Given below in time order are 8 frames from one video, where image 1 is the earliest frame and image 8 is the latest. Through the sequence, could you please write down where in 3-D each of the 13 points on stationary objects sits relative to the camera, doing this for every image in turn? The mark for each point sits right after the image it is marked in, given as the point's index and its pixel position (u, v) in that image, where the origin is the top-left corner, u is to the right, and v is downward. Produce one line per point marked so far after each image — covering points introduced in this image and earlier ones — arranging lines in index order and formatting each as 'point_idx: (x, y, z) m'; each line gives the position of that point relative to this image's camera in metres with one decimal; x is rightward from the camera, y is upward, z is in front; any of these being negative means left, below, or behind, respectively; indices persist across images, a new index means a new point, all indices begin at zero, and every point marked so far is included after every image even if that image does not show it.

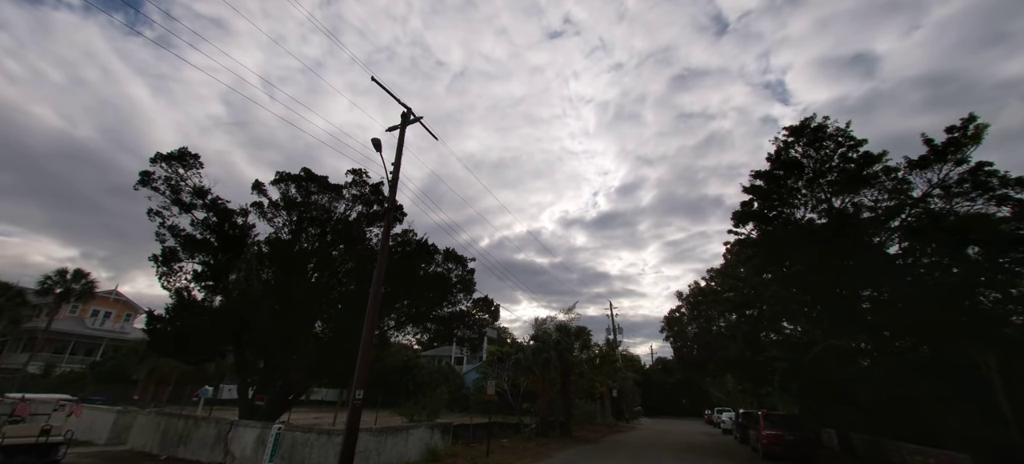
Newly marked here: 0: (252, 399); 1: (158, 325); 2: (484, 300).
0: (-10.0, -6.4, +14.4) m
1: (-12.4, -3.3, +13.2) m
2: (-1.2, -3.6, +19.6) m
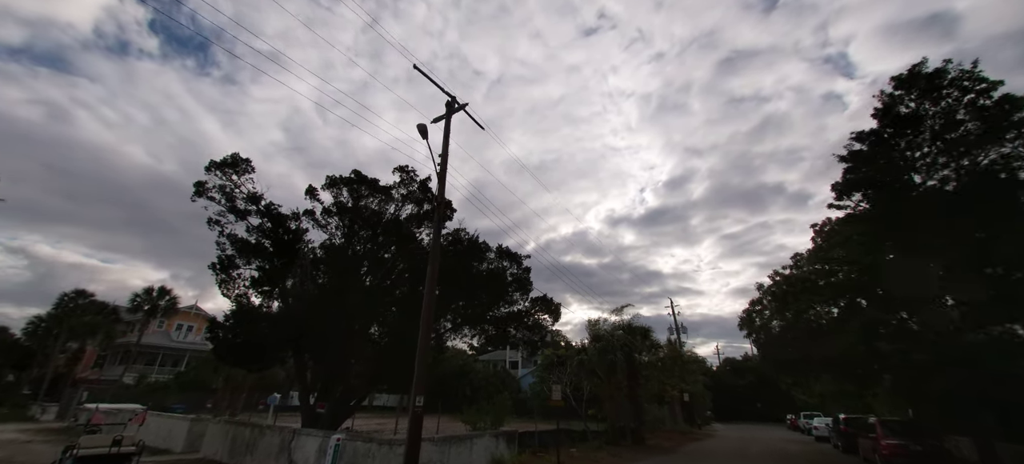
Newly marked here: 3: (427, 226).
0: (-7.5, -6.6, +14.1) m
1: (-10.2, -3.6, +13.2) m
2: (+1.7, -3.3, +18.2) m
3: (-3.7, +0.3, +16.4) m
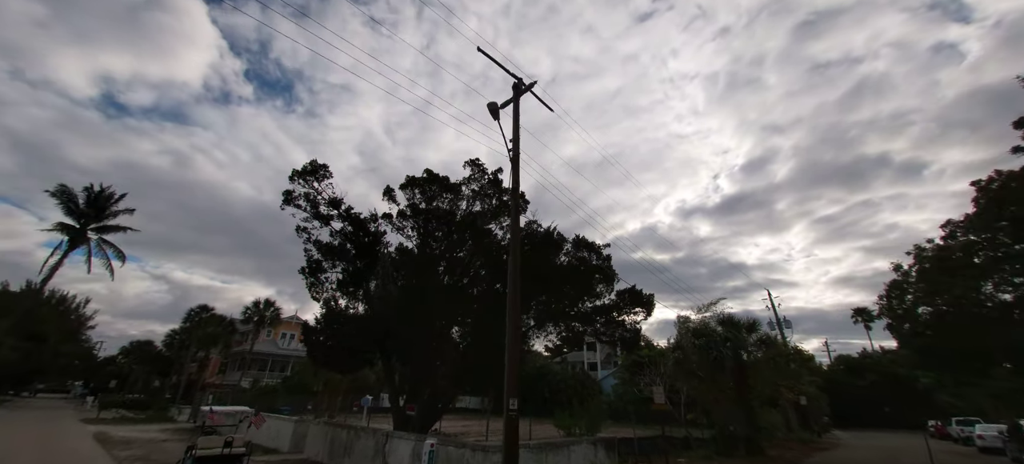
0: (-4.0, -6.6, +13.9) m
1: (-7.1, -3.8, +13.6) m
2: (+5.4, -2.6, +16.5) m
3: (-0.4, +0.5, +15.6) m
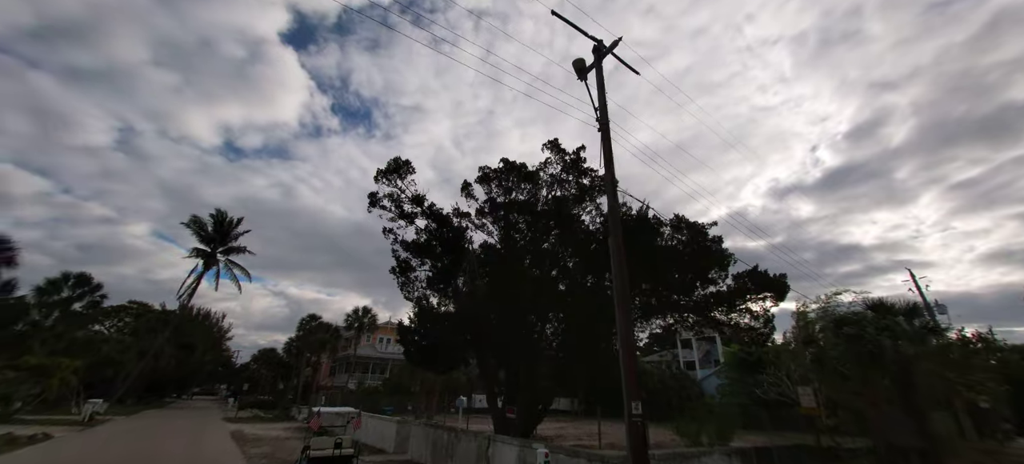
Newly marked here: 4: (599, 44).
0: (-0.3, -6.3, +13.2) m
1: (-3.6, -3.8, +13.5) m
2: (+9.1, -1.6, +13.9) m
3: (+2.9, +1.1, +14.3) m
4: (+2.6, +5.7, +11.3) m
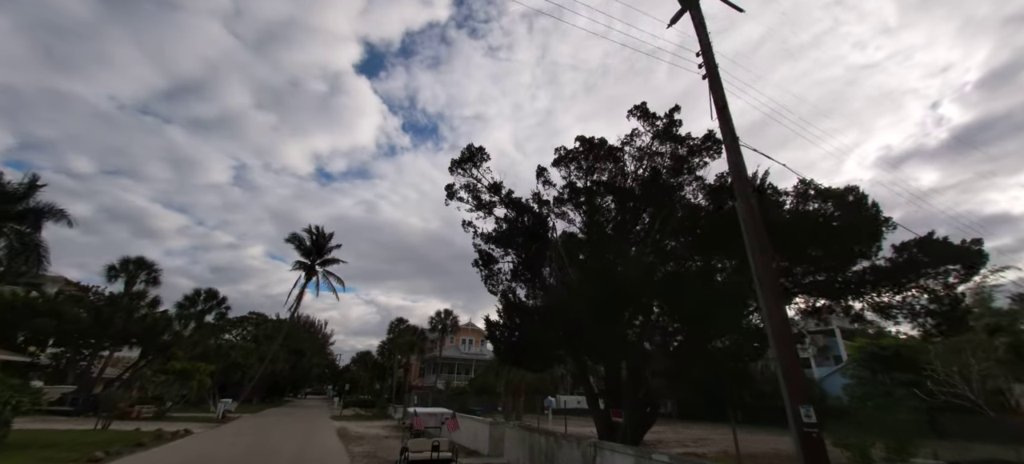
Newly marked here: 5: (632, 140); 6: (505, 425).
0: (+2.9, -5.8, +11.8) m
1: (-0.4, -3.5, +12.7) m
2: (+11.9, -0.3, +10.9) m
3: (+5.8, +1.9, +12.3) m
4: (+4.6, +6.5, +9.5) m
5: (+4.3, +3.2, +13.2) m
6: (-0.3, -7.3, +14.1) m
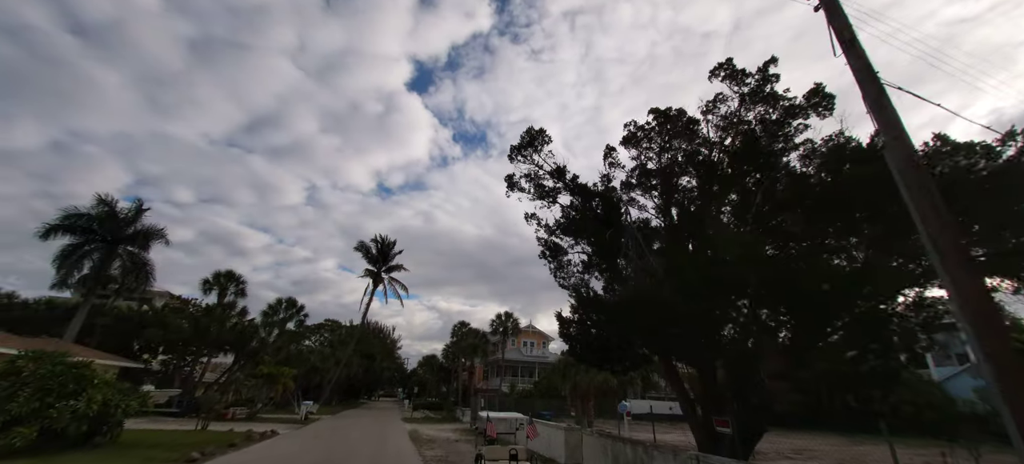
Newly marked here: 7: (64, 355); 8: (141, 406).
0: (+5.2, -5.2, +10.3) m
1: (+1.9, -3.2, +11.7) m
2: (+13.6, +0.8, +8.1) m
3: (+7.6, +2.5, +10.5) m
4: (+5.8, +7.1, +7.9) m
5: (+6.2, +3.8, +11.6) m
6: (+2.4, -6.9, +12.9) m
7: (-13.5, -3.7, +11.2) m
8: (-13.0, -6.1, +13.1) m
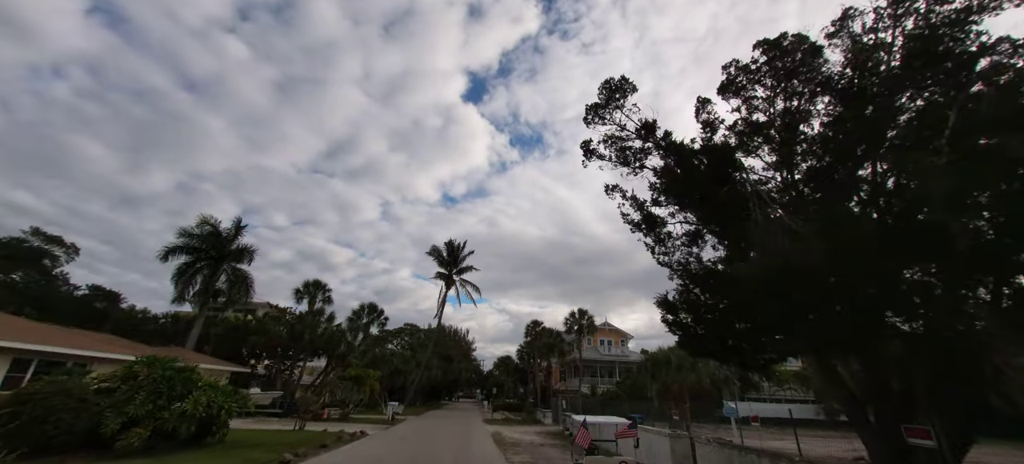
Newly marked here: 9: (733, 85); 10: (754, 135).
0: (+7.5, -4.2, +7.9) m
1: (+4.3, -2.4, +9.8) m
2: (+14.9, +2.4, +4.4) m
3: (+9.3, +3.7, +7.7) m
4: (+6.7, +8.1, +5.6) m
5: (+8.0, +4.9, +9.1) m
6: (+5.3, -6.1, +10.9) m
7: (-10.8, -4.1, +12.0) m
8: (-9.9, -6.4, +13.7) m
9: (+6.4, +4.1, +10.9) m
10: (+6.6, +2.6, +10.5) m
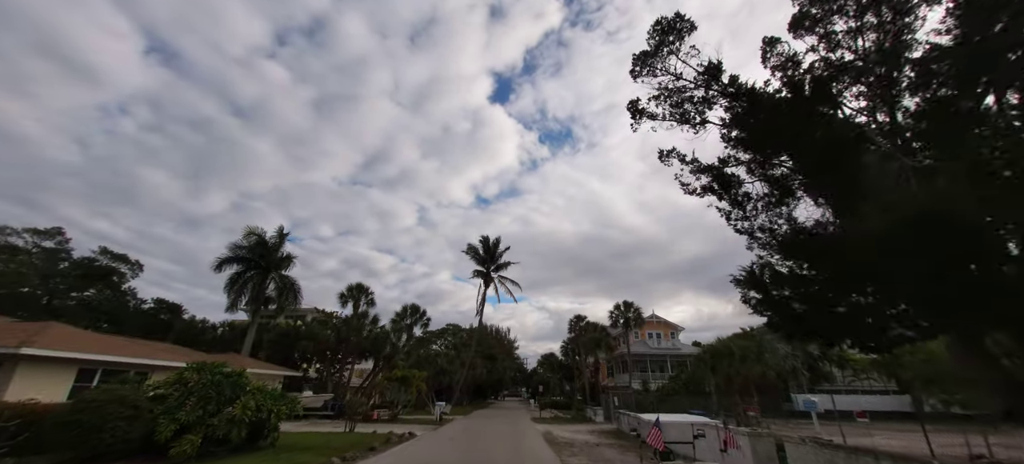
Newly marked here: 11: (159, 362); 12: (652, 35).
0: (+8.5, -3.2, +6.2) m
1: (+5.4, -1.6, +8.4) m
2: (+15.2, +3.8, +2.0) m
3: (+9.8, +4.8, +5.8) m
4: (+6.8, +9.0, +3.9) m
5: (+8.6, +5.9, +7.3) m
6: (+6.8, -5.2, +9.4) m
7: (-9.3, -4.2, +12.0) m
8: (-8.0, -6.5, +13.6) m
9: (+7.2, +5.0, +9.3) m
10: (+7.4, +3.5, +8.9) m
11: (-15.2, -5.6, +16.1) m
12: (+3.0, +4.2, +8.6) m
